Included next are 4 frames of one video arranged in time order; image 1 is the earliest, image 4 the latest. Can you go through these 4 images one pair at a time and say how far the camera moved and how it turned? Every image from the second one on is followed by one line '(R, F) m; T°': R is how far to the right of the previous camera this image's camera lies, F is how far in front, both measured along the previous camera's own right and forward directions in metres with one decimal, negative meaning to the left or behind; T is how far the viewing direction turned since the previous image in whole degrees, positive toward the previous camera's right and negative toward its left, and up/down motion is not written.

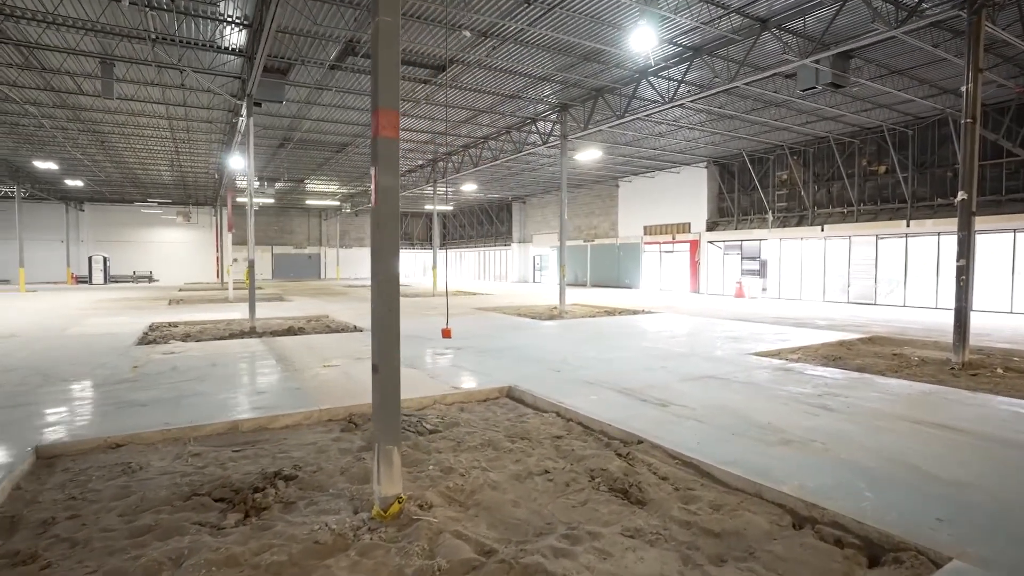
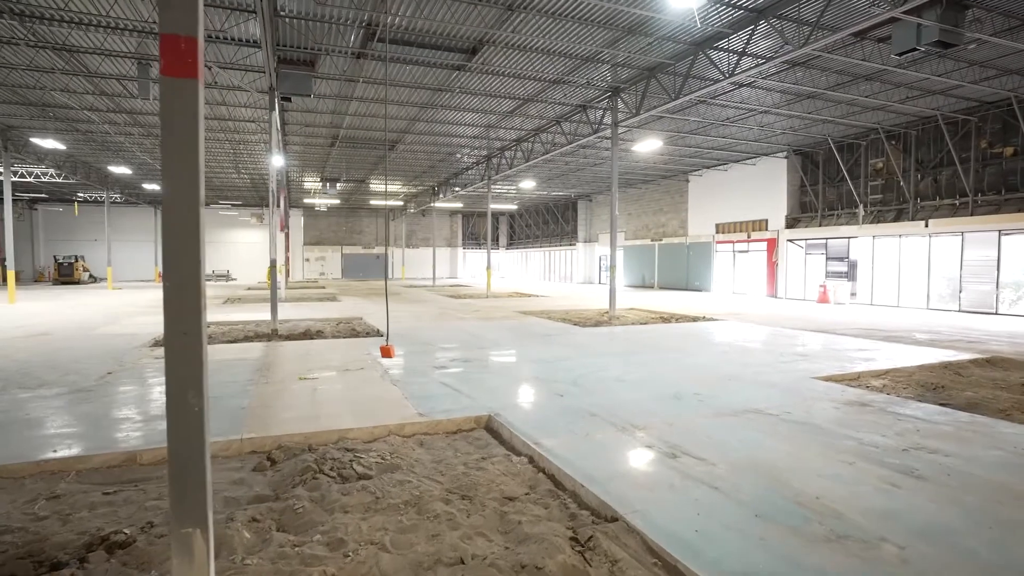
(+0.8, +1.1) m; -8°
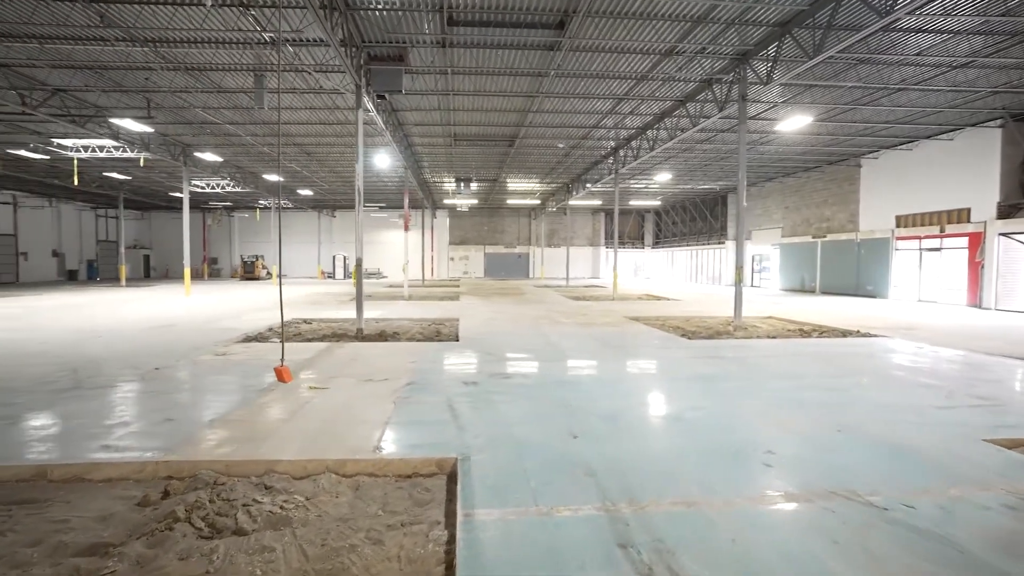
(+1.1, +1.2) m; -17°
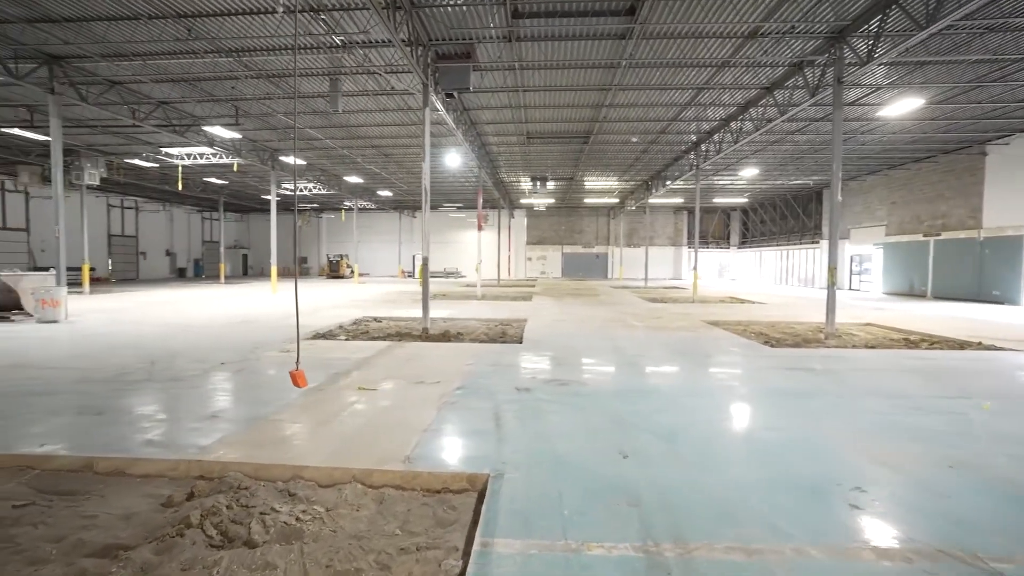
(+0.2, +0.3) m; -8°
